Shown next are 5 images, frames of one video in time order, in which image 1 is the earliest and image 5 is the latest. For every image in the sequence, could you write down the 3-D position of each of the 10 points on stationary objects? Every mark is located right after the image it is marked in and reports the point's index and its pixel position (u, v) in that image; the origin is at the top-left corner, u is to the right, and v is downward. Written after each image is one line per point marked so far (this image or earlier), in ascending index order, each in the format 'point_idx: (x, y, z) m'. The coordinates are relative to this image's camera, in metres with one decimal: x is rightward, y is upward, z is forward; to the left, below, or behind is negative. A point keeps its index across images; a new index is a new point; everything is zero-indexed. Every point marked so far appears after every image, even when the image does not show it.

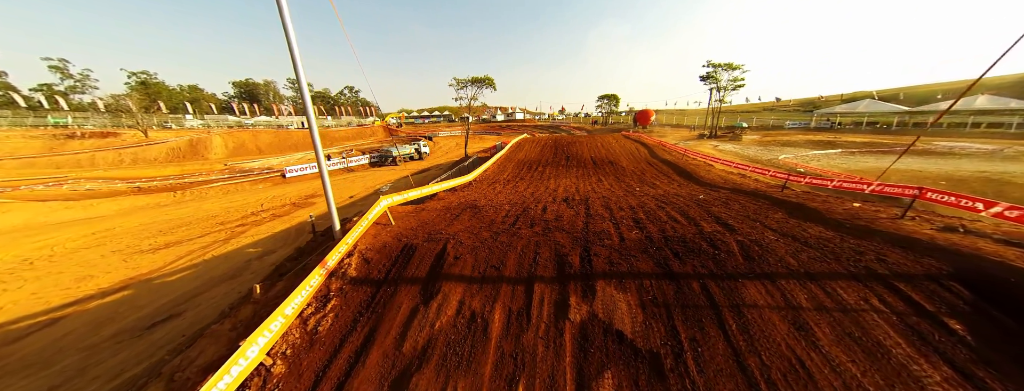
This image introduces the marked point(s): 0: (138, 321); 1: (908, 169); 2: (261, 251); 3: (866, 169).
0: (-10.9, -3.7, +7.2) m
1: (+30.5, +2.1, +18.9) m
2: (-11.2, -2.5, +11.0) m
3: (+27.7, +2.1, +19.1) m
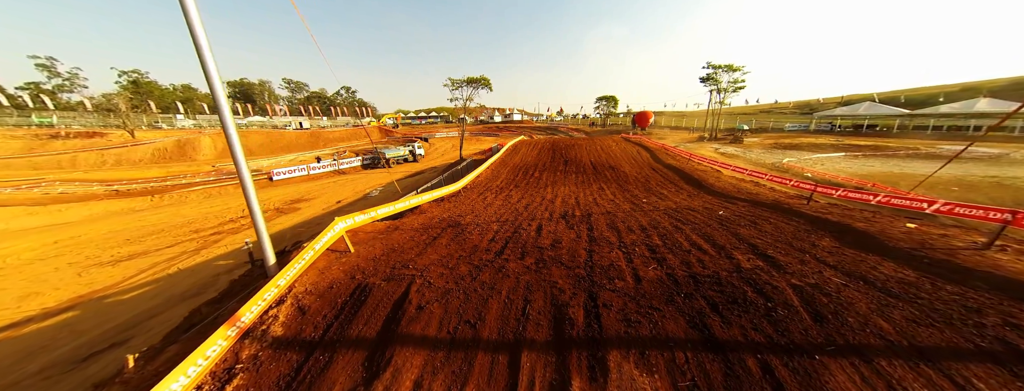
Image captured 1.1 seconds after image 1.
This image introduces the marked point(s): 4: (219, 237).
0: (-11.1, -4.0, +6.2) m
1: (+30.2, +1.7, +18.4) m
2: (-11.5, -2.8, +10.1) m
3: (+27.4, +1.7, +18.6) m
4: (-15.2, -2.2, +12.7) m
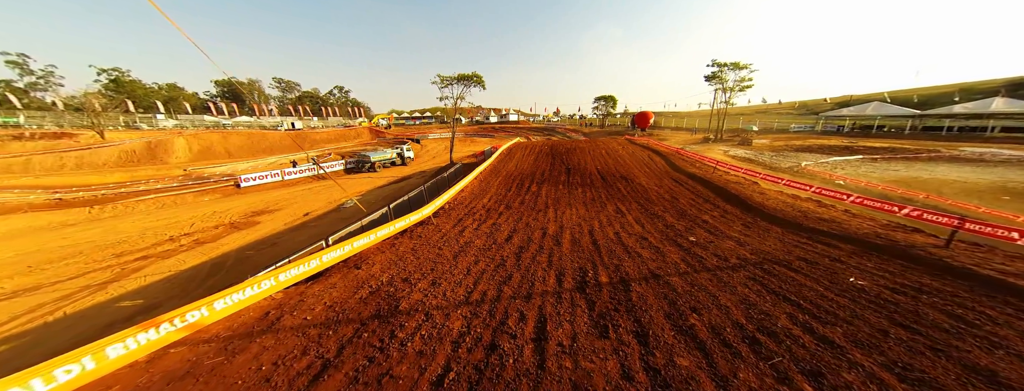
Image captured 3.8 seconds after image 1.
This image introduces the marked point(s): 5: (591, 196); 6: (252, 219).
0: (-11.4, -4.6, +4.0) m
1: (+29.7, +1.1, +16.7) m
2: (-11.8, -3.5, +7.8) m
3: (+27.0, +1.1, +16.8) m
4: (-15.5, -2.9, +10.4) m
5: (+3.0, +0.1, +9.6) m
6: (-16.2, -1.5, +15.3) m
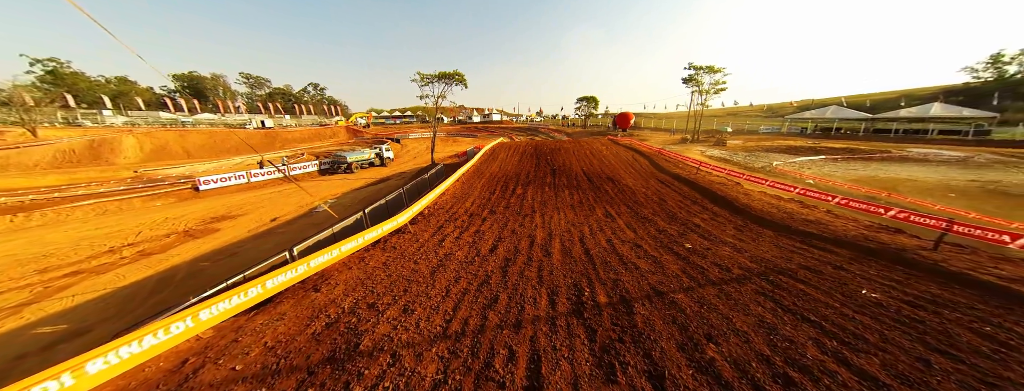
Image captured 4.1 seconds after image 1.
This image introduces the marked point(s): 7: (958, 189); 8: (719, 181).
0: (-11.5, -4.9, +2.8) m
1: (+28.7, +1.3, +18.0) m
2: (-12.2, -3.7, +6.6) m
3: (+25.9, +1.3, +18.0) m
4: (-16.1, -3.1, +9.0) m
5: (+2.4, 0.0, +9.3) m
6: (-17.1, -1.7, +13.9) m
7: (+26.9, +0.3, +14.9) m
8: (+9.0, +0.7, +10.8) m
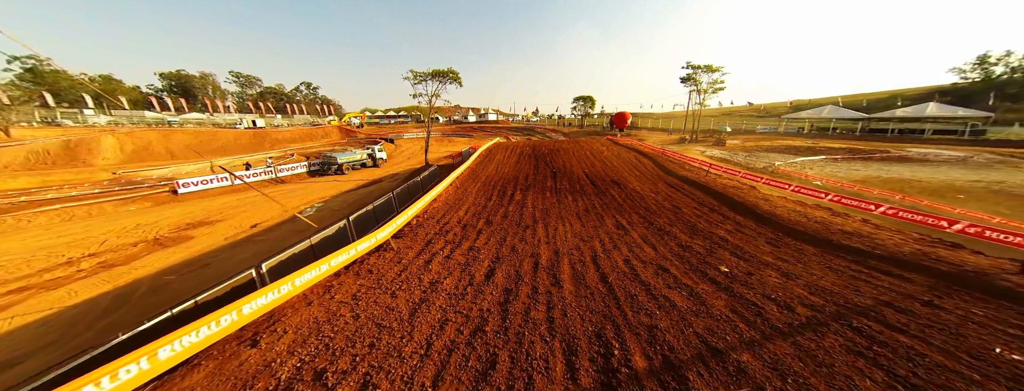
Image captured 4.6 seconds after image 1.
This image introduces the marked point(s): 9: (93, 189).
0: (-11.5, -5.1, +1.9) m
1: (+28.5, +1.3, +17.7) m
2: (-12.2, -4.0, +5.7) m
3: (+25.7, +1.2, +17.6) m
4: (-16.1, -3.4, +8.0) m
5: (+2.4, -0.2, +8.6) m
6: (-17.2, -2.0, +12.9) m
7: (+26.8, +0.3, +14.5) m
8: (+8.9, +0.5, +10.2) m
9: (-34.2, +0.3, +19.8) m
